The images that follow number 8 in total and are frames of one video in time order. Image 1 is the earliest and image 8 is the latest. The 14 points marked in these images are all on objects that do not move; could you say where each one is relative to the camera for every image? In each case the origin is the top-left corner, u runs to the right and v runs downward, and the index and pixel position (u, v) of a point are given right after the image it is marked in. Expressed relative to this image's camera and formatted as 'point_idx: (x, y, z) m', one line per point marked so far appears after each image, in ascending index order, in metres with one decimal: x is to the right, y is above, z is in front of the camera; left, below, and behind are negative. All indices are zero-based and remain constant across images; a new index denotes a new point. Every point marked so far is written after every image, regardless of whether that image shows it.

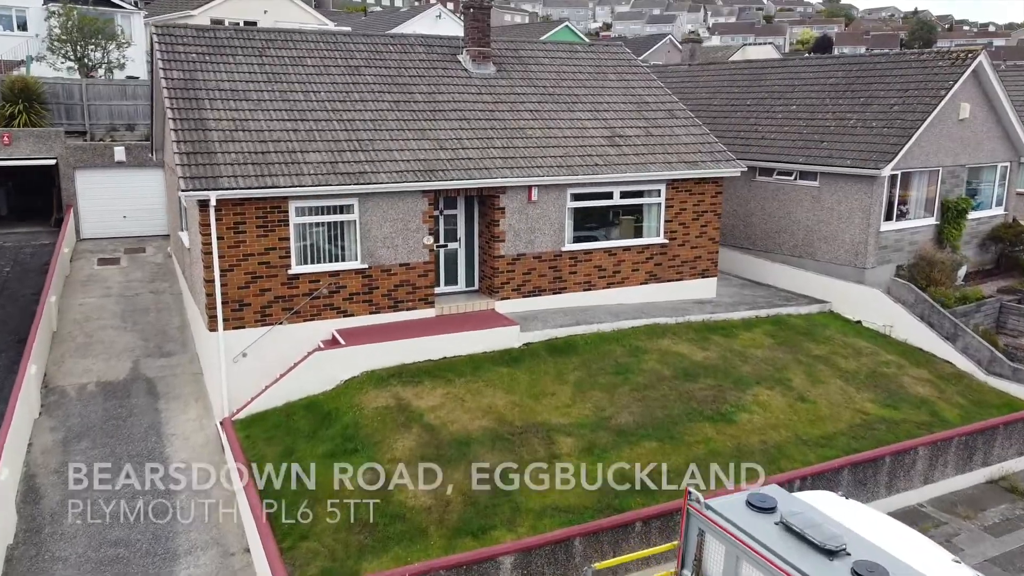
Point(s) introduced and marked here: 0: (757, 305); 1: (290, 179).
0: (+6.1, -0.5, +15.0) m
1: (-4.3, +2.1, +11.3) m
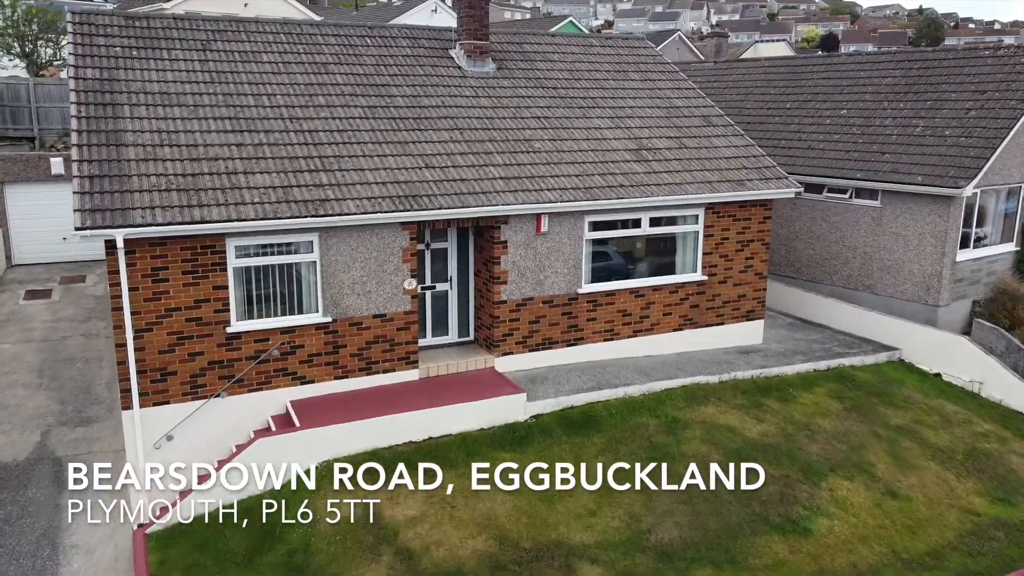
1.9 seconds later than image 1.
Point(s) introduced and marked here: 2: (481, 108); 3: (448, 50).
0: (+6.2, -1.4, +12.3) m
1: (-4.2, +1.1, +8.7) m
2: (-0.6, +3.5, +11.7) m
3: (-1.4, +5.1, +12.9) m
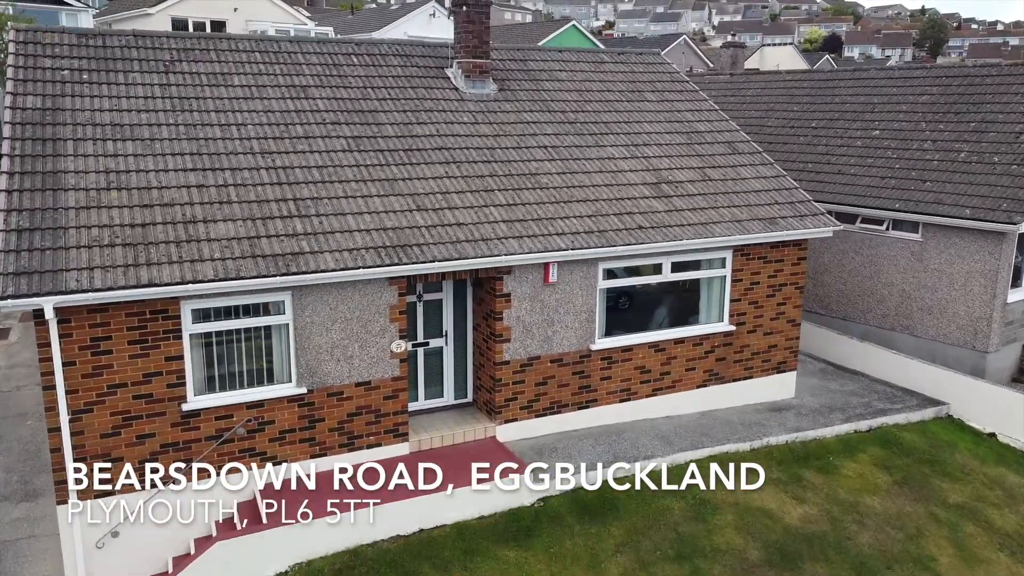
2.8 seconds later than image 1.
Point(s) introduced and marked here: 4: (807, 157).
0: (+6.2, -2.3, +11.0) m
1: (-4.1, +0.2, +7.3) m
2: (-0.6, +2.6, +10.4) m
3: (-1.3, +4.2, +11.6) m
4: (+7.4, +3.3, +15.0) m
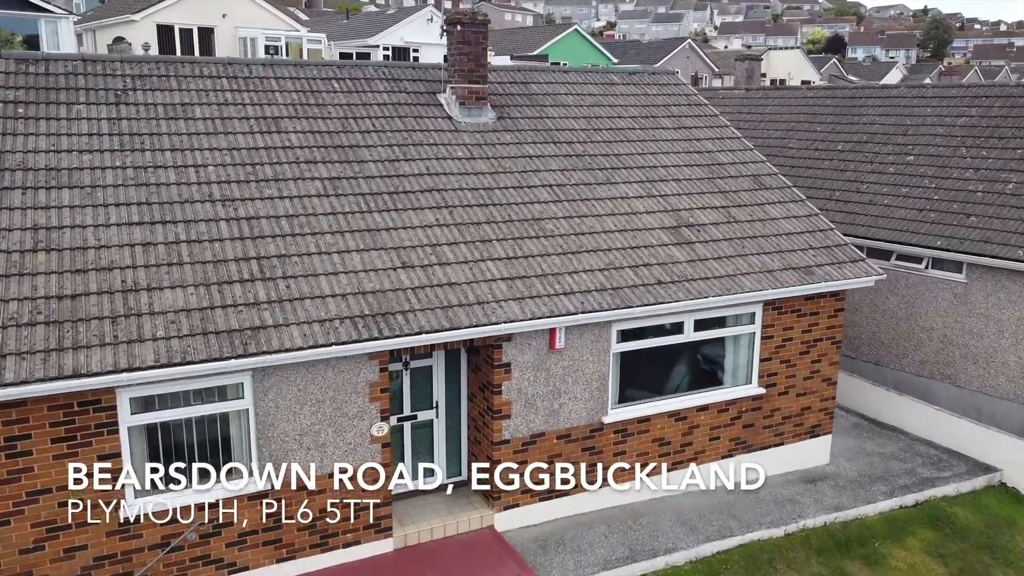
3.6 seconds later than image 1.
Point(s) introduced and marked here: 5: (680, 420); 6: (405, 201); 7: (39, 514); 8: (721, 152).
0: (+6.2, -3.2, +9.8) m
1: (-4.1, -0.6, +6.1) m
2: (-0.5, +1.7, +9.2) m
3: (-1.3, +3.3, +10.4) m
4: (+7.4, +2.4, +13.8) m
5: (+2.5, -2.0, +8.9) m
6: (-1.5, +1.2, +8.5) m
7: (-4.9, -2.3, +6.2) m
8: (+3.8, +2.5, +10.9) m
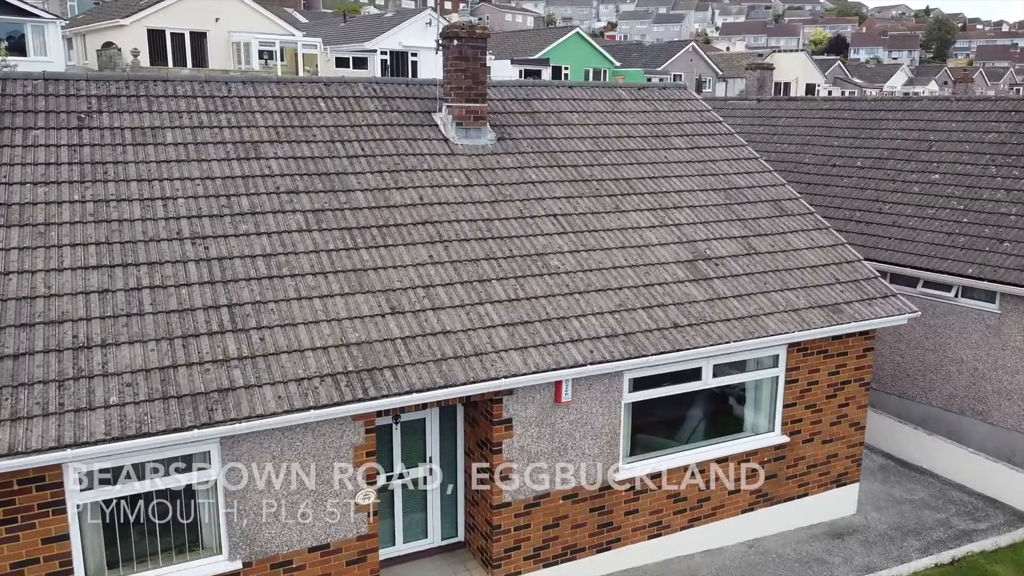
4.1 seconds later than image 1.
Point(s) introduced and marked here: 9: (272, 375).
0: (+6.3, -3.7, +9.0) m
1: (-4.1, -1.2, +5.3) m
2: (-0.5, +1.2, +8.4) m
3: (-1.3, +2.8, +9.6) m
4: (+7.4, +1.8, +13.0) m
5: (+2.5, -2.5, +8.1) m
6: (-1.5, +0.7, +7.7) m
7: (-4.9, -2.9, +5.4) m
8: (+3.8, +1.9, +10.2) m
9: (-2.4, -0.9, +6.1) m
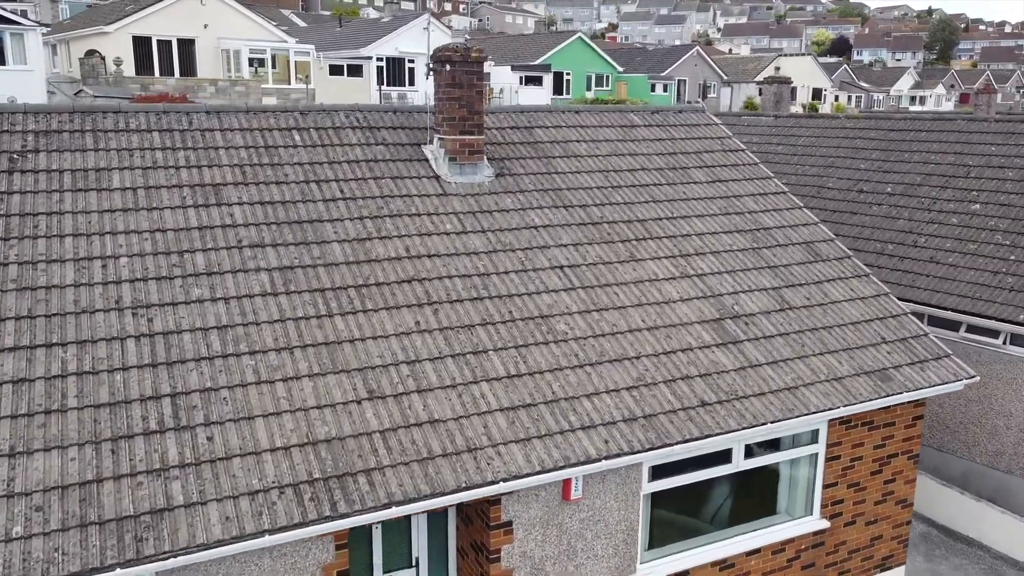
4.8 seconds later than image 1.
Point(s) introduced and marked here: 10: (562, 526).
0: (+6.3, -4.5, +7.9) m
1: (-4.1, -2.0, +4.3) m
2: (-0.5, +0.4, +7.3) m
3: (-1.3, +2.0, +8.5) m
4: (+7.4, +1.0, +11.9) m
5: (+2.5, -3.3, +7.0) m
6: (-1.5, -0.1, +6.6) m
7: (-4.9, -3.7, +4.3) m
8: (+3.8, +1.1, +9.1) m
9: (-2.4, -1.7, +5.0) m
10: (+0.5, -2.4, +6.1) m
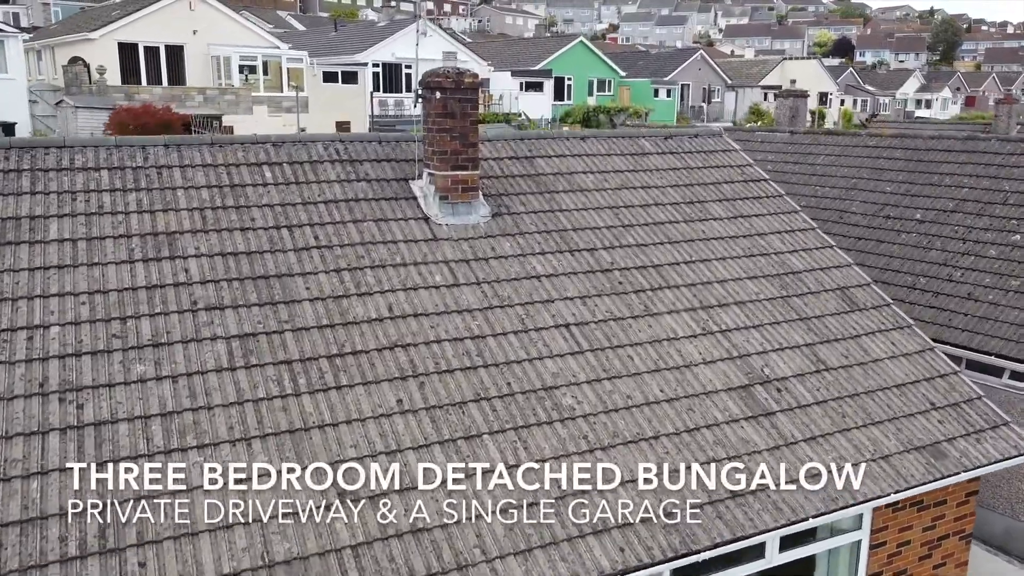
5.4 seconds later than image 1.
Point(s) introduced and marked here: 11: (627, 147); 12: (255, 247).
0: (+6.2, -5.2, +6.9) m
1: (-4.1, -2.7, +3.3) m
2: (-0.5, -0.3, +6.4) m
3: (-1.3, +1.3, +7.6) m
4: (+7.4, +0.4, +11.0) m
5: (+2.5, -4.0, +6.1) m
6: (-1.5, -0.8, +5.7) m
7: (-4.9, -4.3, +3.4) m
8: (+3.8, +0.5, +8.1) m
9: (-2.5, -2.3, +4.1) m
10: (+0.5, -3.1, +5.2) m
11: (+1.7, +2.1, +9.0) m
12: (-2.7, +0.4, +6.4) m
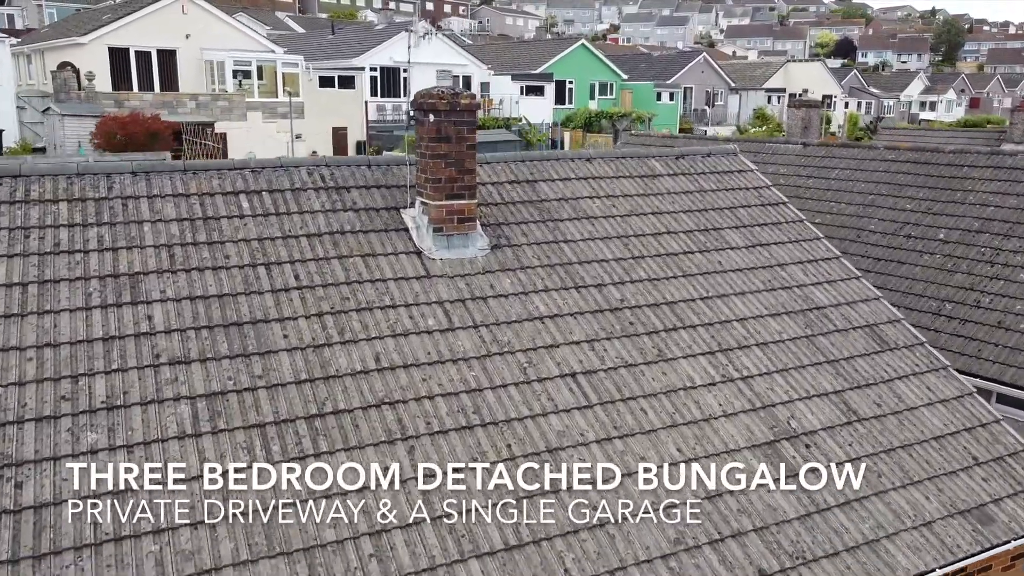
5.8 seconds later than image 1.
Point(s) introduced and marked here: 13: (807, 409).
0: (+6.3, -5.6, +6.3) m
1: (-4.1, -3.1, +2.7) m
2: (-0.5, -0.7, +5.8) m
3: (-1.3, +0.9, +6.9) m
4: (+7.4, -0.1, +10.4) m
5: (+2.5, -4.4, +5.5) m
6: (-1.5, -1.2, +5.1) m
7: (-4.9, -4.8, +2.8) m
8: (+3.8, 0.0, +7.5) m
9: (-2.5, -2.8, +3.4) m
10: (+0.5, -3.5, +4.6) m
11: (+1.7, +1.7, +8.4) m
12: (-2.7, 0.0, +5.8) m
13: (+3.1, -1.3, +6.2) m
